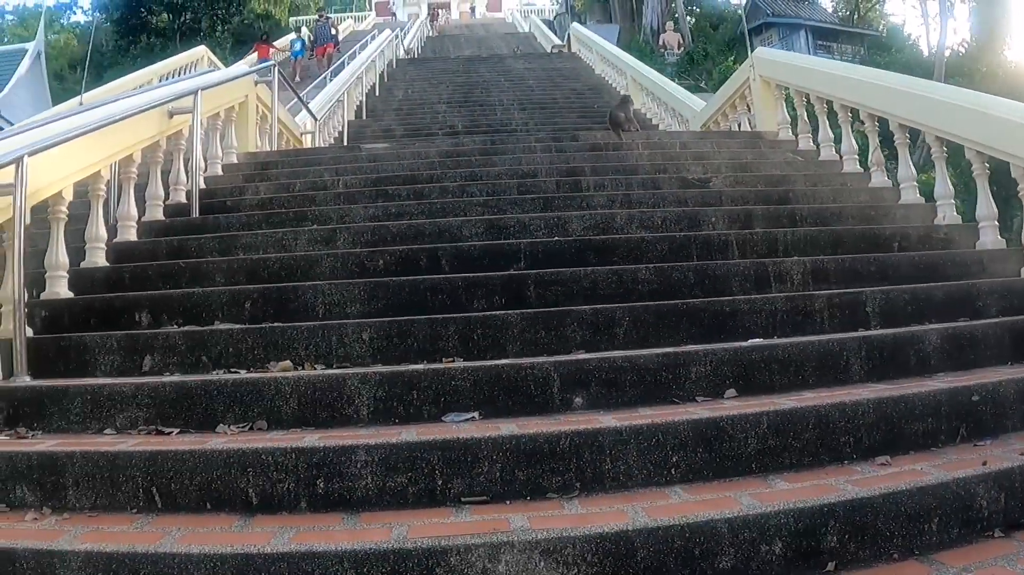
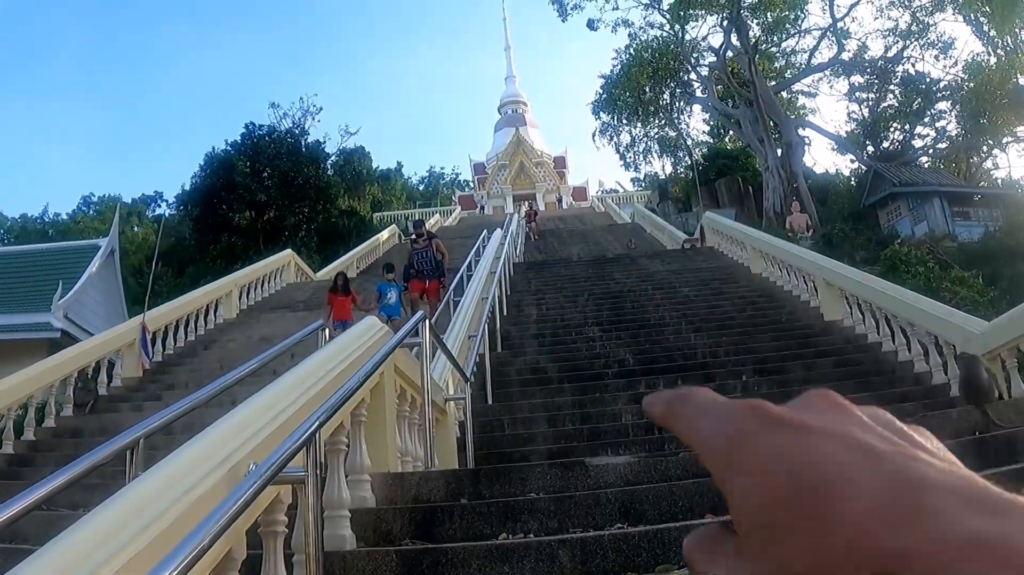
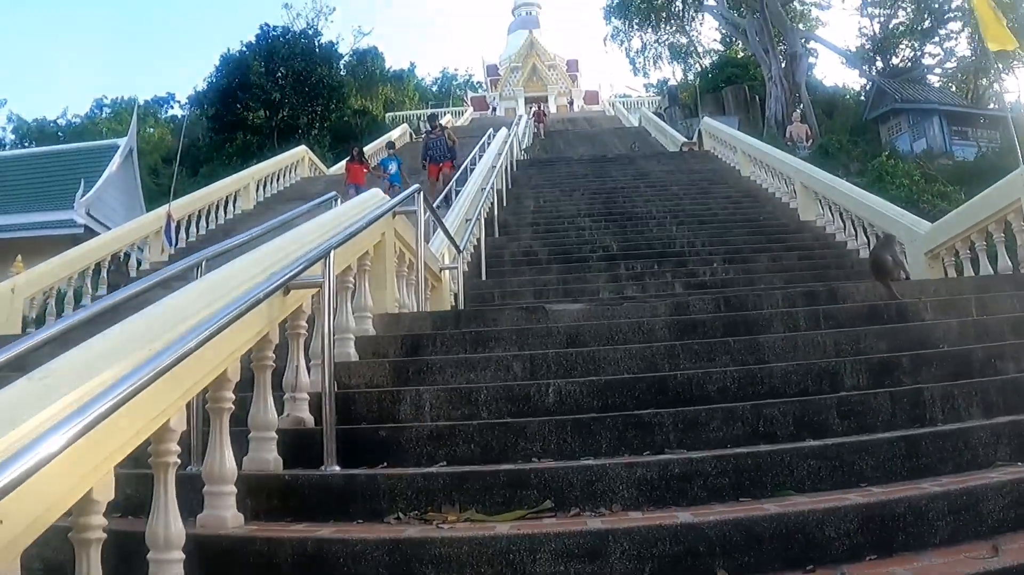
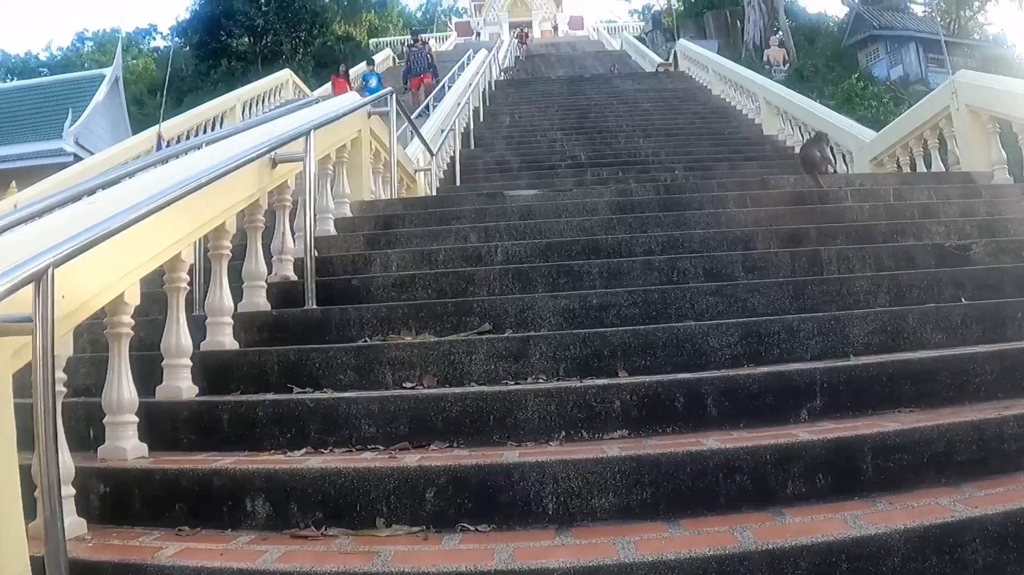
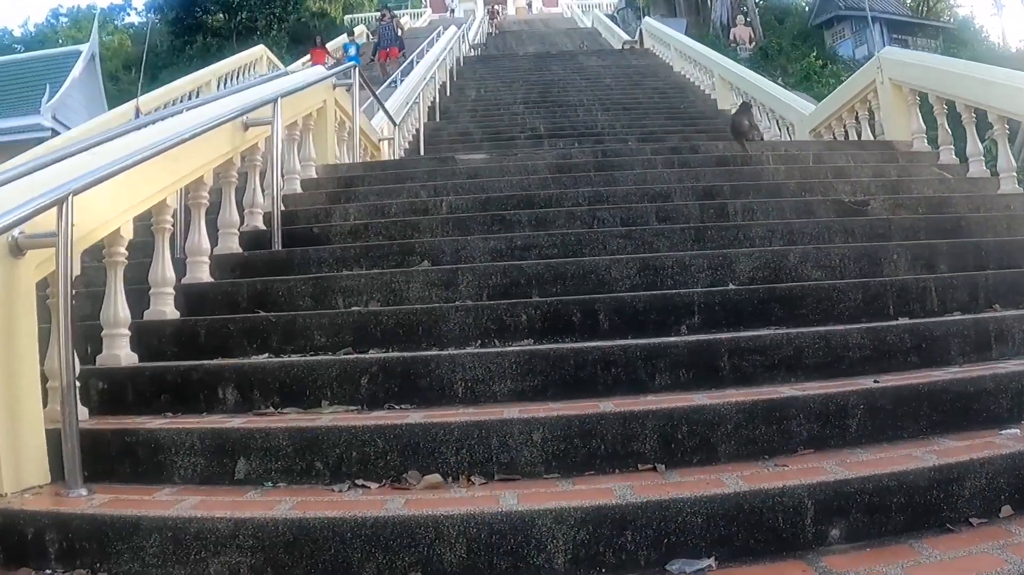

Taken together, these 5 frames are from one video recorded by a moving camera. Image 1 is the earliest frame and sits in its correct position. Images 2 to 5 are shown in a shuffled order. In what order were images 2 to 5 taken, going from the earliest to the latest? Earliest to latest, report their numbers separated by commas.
5, 4, 3, 2
